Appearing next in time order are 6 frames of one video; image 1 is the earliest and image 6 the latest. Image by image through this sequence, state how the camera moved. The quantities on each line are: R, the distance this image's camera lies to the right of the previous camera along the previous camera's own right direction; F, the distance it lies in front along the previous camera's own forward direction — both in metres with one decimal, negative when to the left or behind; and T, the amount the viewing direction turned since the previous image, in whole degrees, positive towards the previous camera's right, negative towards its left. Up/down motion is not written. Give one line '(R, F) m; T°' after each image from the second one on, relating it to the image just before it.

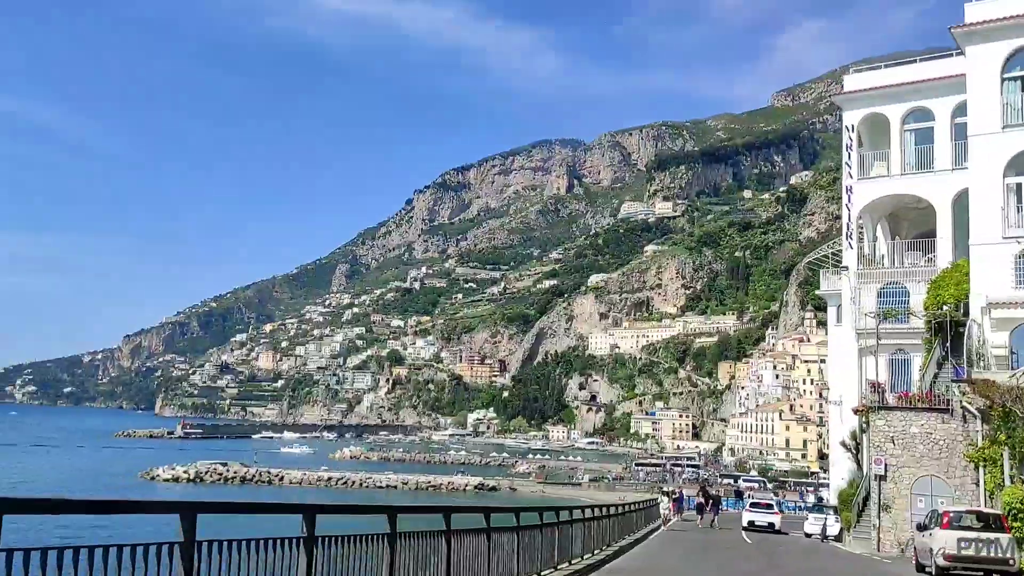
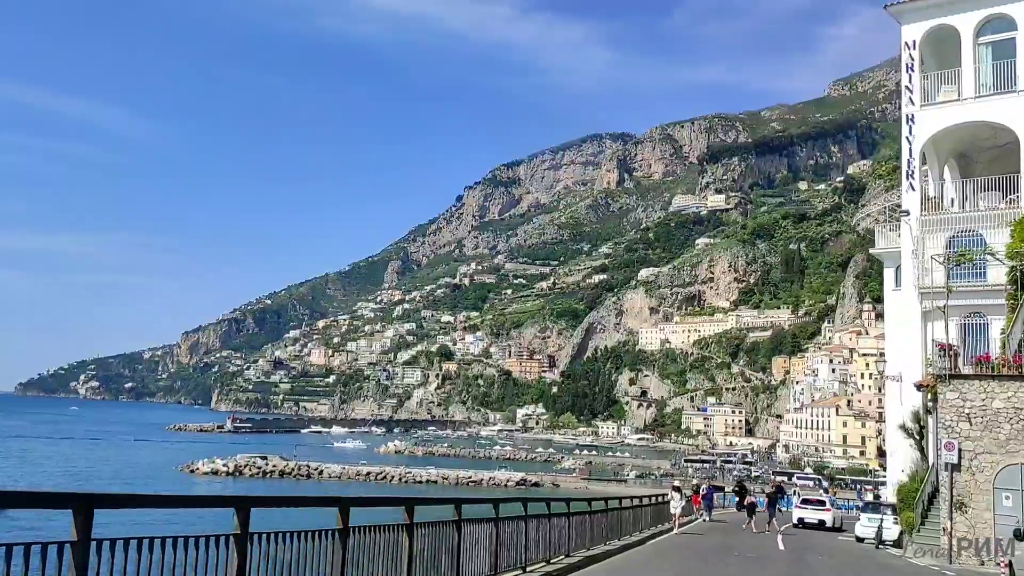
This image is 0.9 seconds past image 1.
(+0.8, +2.2) m; -3°
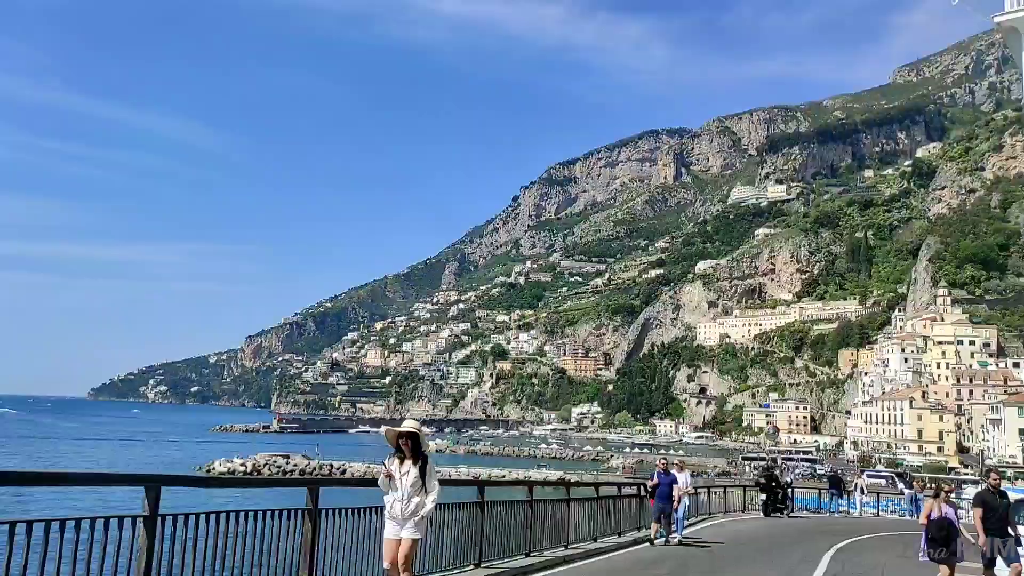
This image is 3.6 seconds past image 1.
(+2.0, +6.3) m; -4°
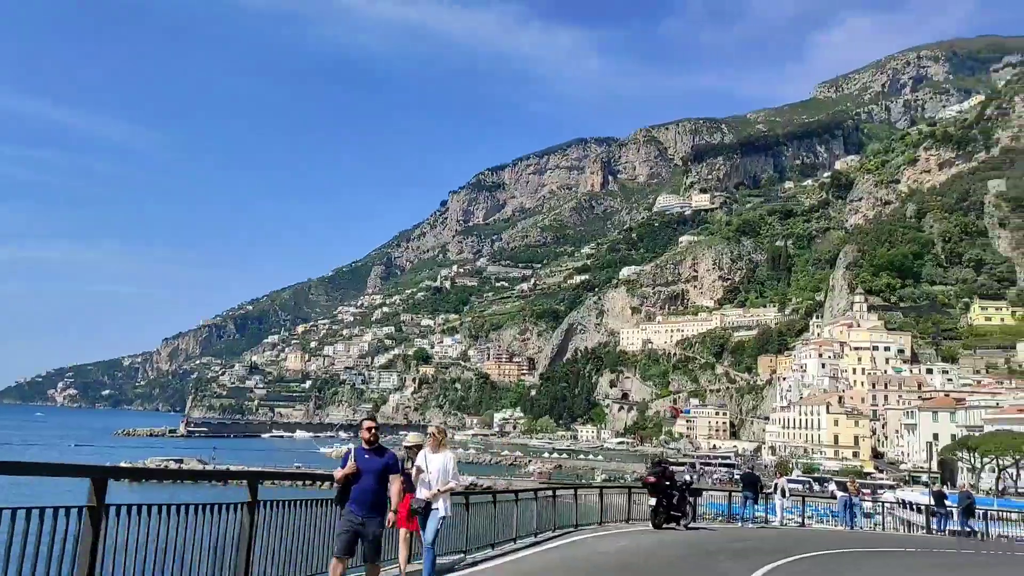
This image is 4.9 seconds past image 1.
(+1.1, +3.0) m; +5°
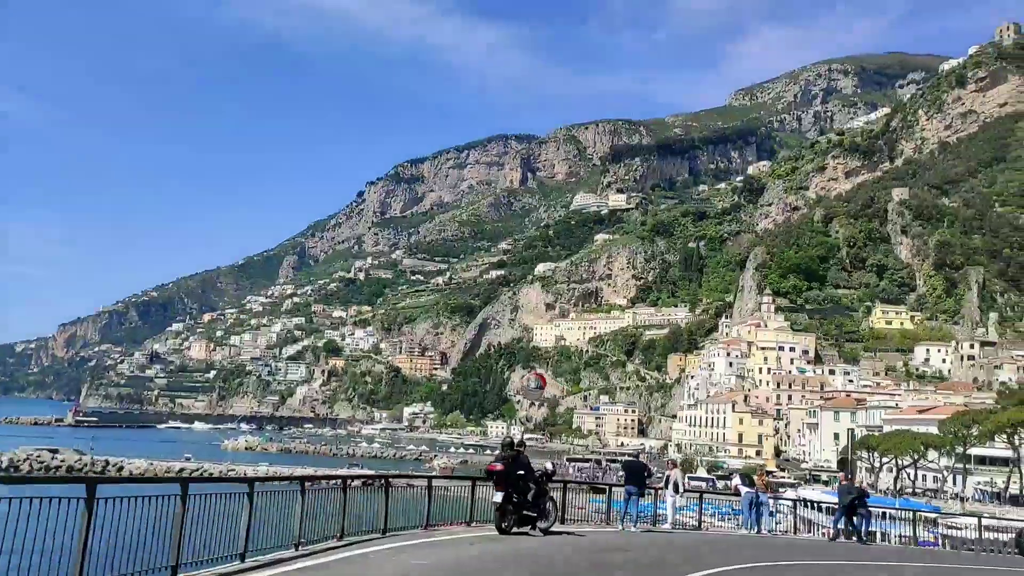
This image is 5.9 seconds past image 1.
(+0.7, +2.1) m; +5°
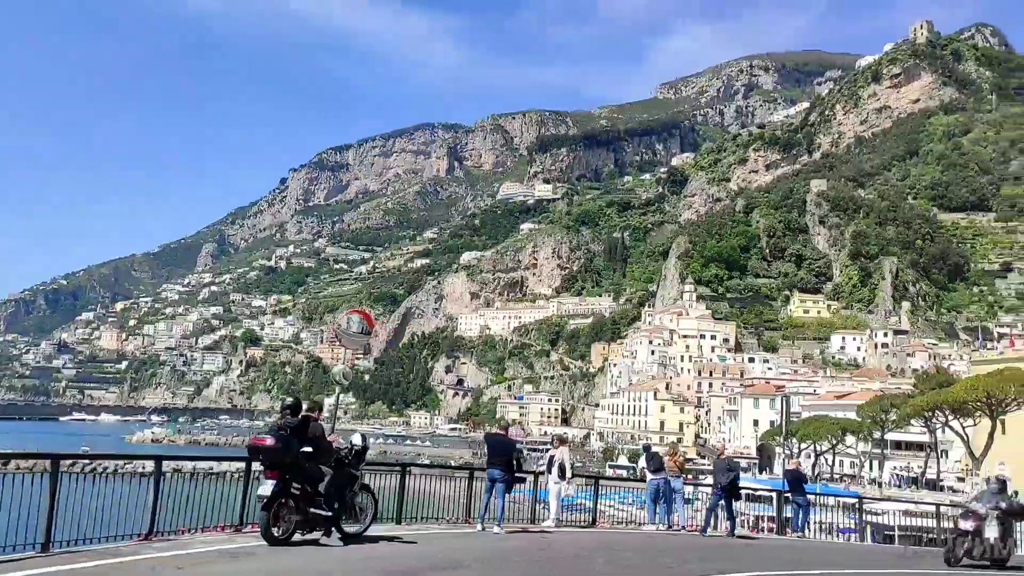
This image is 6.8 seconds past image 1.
(+0.6, +1.9) m; +5°
